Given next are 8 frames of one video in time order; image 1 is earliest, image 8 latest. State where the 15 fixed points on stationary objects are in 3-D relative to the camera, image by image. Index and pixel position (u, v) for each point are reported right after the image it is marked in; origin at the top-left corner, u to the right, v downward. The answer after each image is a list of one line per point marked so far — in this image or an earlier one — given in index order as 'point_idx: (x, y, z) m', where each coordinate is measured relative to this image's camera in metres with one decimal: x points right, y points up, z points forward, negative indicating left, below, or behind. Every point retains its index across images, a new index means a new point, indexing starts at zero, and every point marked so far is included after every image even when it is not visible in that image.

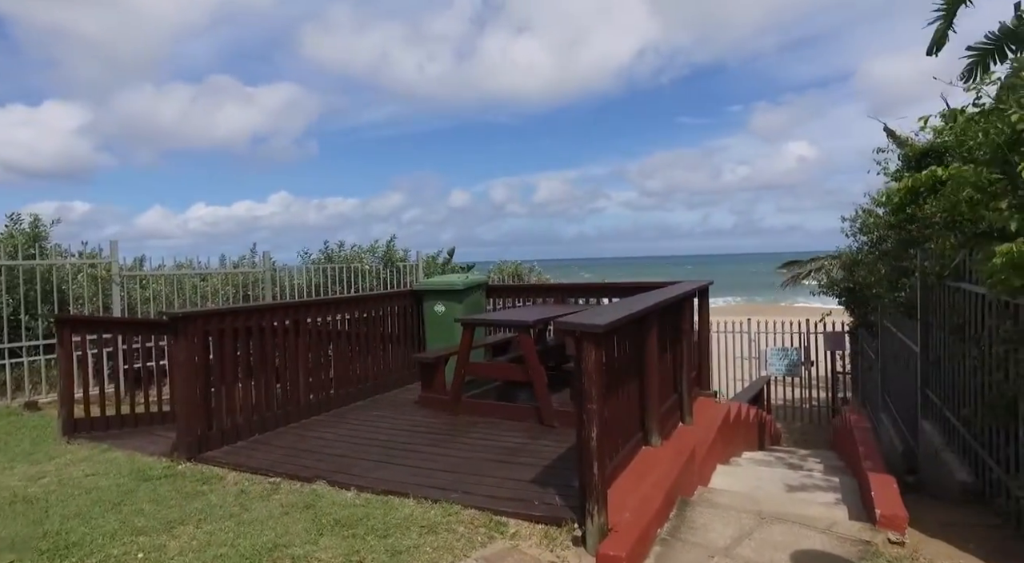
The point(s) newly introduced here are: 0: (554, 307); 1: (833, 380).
0: (+0.4, -0.2, +5.5) m
1: (+7.0, -2.1, +13.6) m
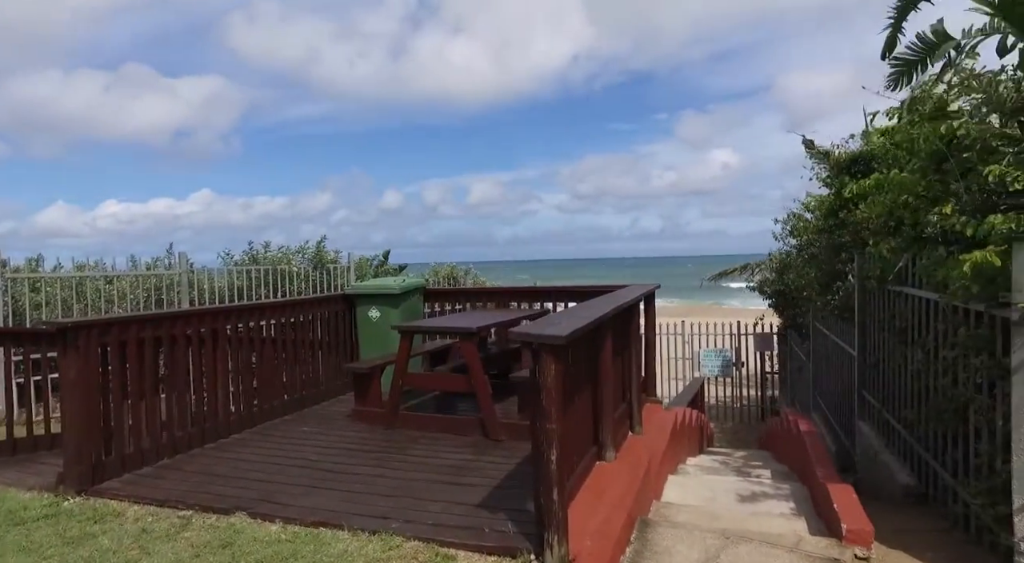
0: (-0.1, -0.3, +5.2) m
1: (+5.6, -2.2, +14.0) m
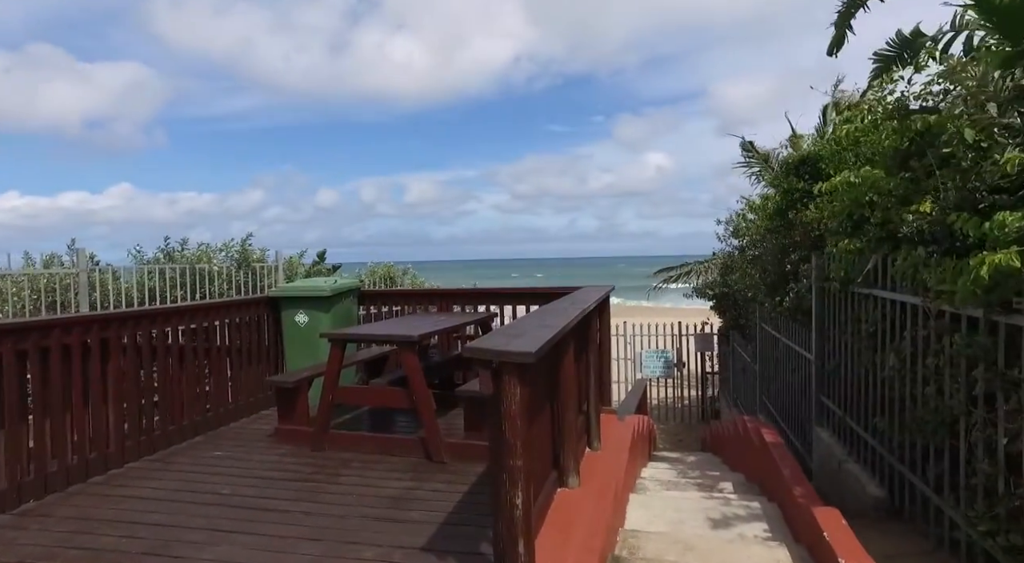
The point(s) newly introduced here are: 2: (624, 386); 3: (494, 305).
0: (-0.6, -0.3, +4.8) m
1: (+4.3, -2.2, +14.1) m
2: (+2.6, -2.5, +14.8) m
3: (-0.2, -0.2, +5.6) m
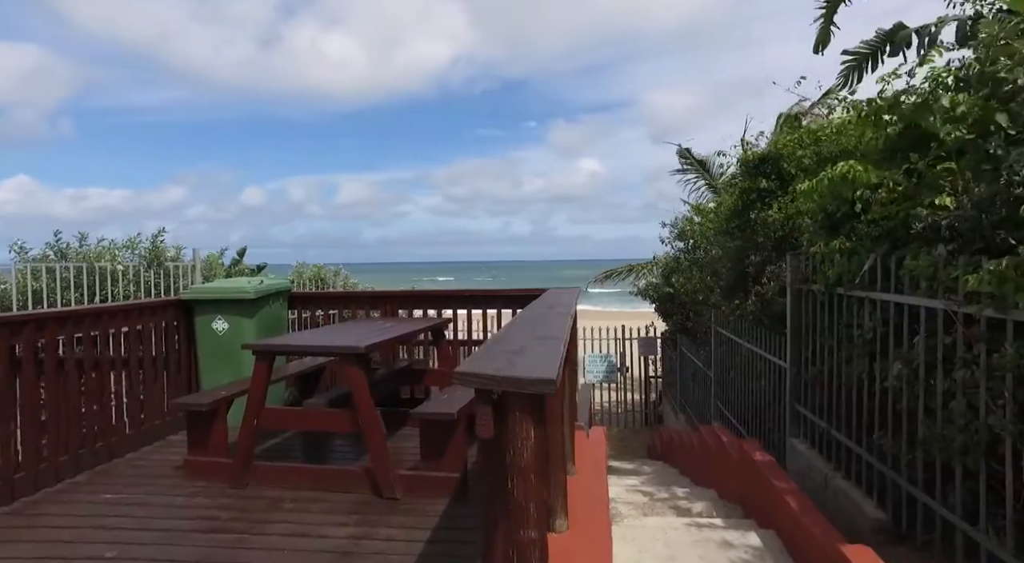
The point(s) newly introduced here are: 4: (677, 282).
0: (-0.8, -0.3, +4.2) m
1: (+3.0, -2.3, +13.9) m
2: (+1.2, -2.6, +14.5) m
3: (-0.5, -0.2, +5.0) m
4: (+3.1, 0.0, +11.7) m
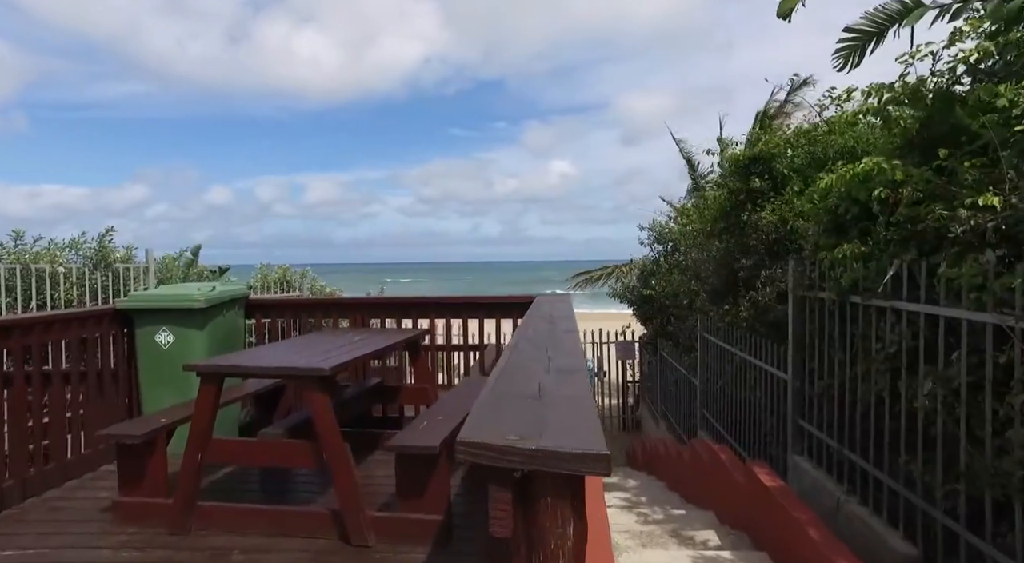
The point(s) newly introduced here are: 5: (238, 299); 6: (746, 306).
0: (-0.9, -0.3, +3.7) m
1: (+2.4, -2.3, +13.6) m
2: (+0.7, -2.6, +14.1) m
3: (-0.7, -0.3, +4.6) m
4: (+2.6, -0.1, +11.4) m
5: (-1.8, -0.1, +4.2) m
6: (+2.3, -0.2, +6.2) m
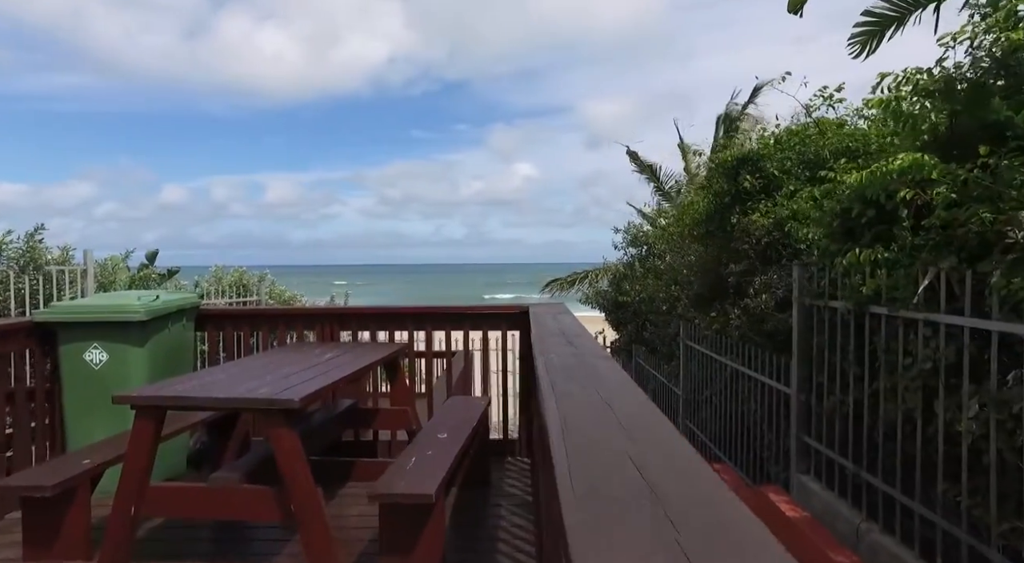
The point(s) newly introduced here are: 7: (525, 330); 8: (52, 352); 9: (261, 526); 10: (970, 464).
0: (-1.0, -0.4, +3.2) m
1: (+1.8, -2.4, +13.3) m
2: (0.0, -2.7, +13.7) m
3: (-0.8, -0.3, +4.1) m
4: (+2.1, -0.1, +11.2) m
5: (-1.9, -0.2, +3.7) m
6: (+2.1, -0.3, +5.9) m
7: (+0.1, -0.3, +3.8) m
8: (-2.6, -0.4, +3.6) m
9: (-1.0, -1.0, +2.7) m
10: (+1.9, -0.8, +2.6) m
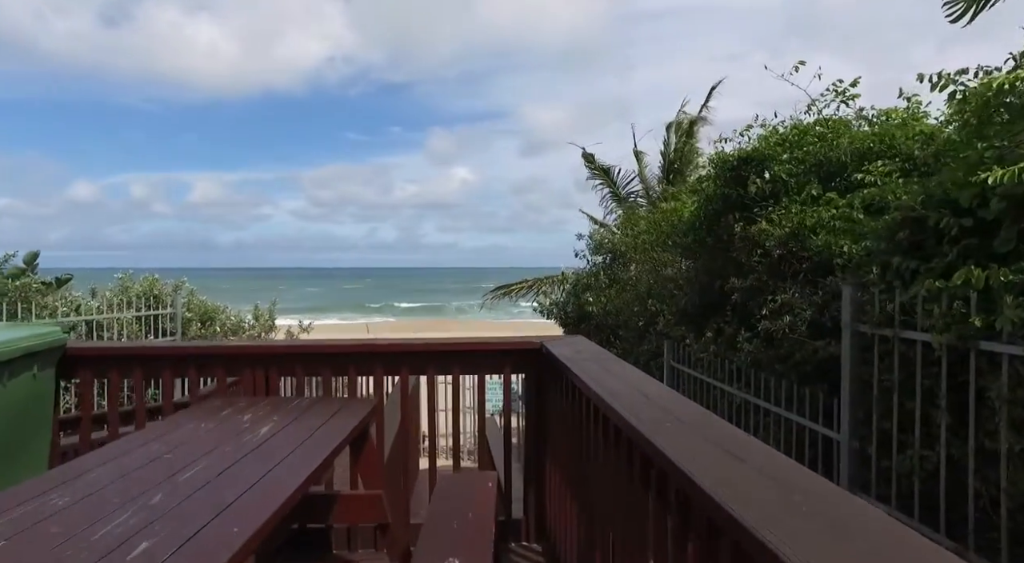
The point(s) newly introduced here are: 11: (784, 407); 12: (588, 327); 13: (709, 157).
0: (-0.9, -0.5, +2.2) m
1: (+0.8, -2.6, +12.5) m
2: (-1.0, -2.9, +12.7) m
3: (-0.8, -0.4, +3.1) m
4: (+1.4, -0.3, +10.4) m
5: (-1.9, -0.3, +2.5) m
6: (+1.9, -0.4, +5.2) m
7: (+0.1, -0.4, +2.9) m
8: (-2.6, -0.5, +2.4) m
9: (-0.9, -1.1, +1.6) m
10: (+2.1, -0.9, +1.9) m
11: (+1.9, -0.8, +4.3) m
12: (+1.4, -0.8, +10.7) m
13: (+2.1, +1.3, +6.7) m
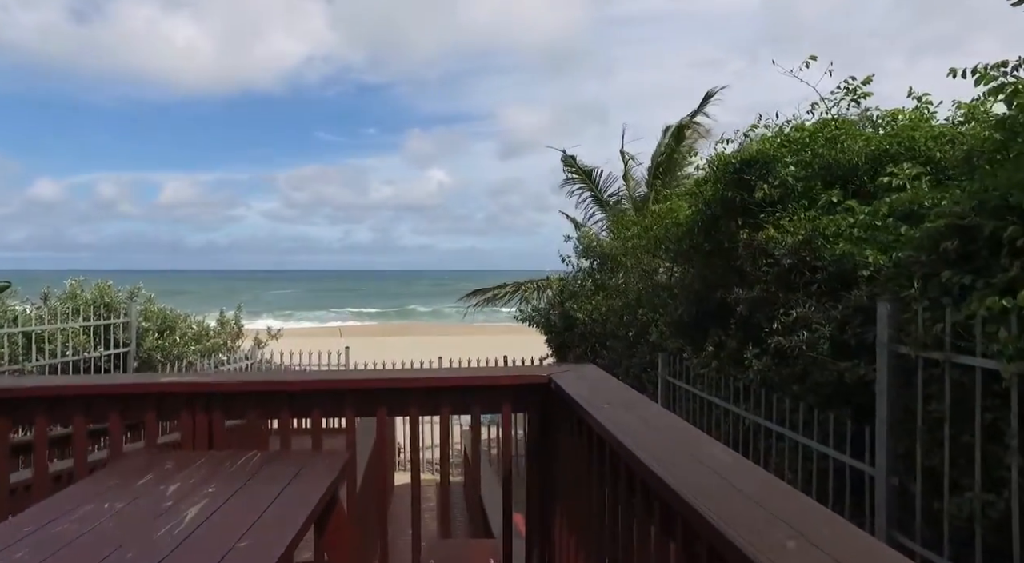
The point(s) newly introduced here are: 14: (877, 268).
0: (-0.9, -0.5, +1.7) m
1: (+0.4, -2.7, +12.0) m
2: (-1.4, -3.0, +12.1) m
3: (-0.8, -0.5, +2.6) m
4: (+1.1, -0.4, +9.9) m
5: (-1.9, -0.3, +2.0) m
6: (+1.8, -0.5, +4.8) m
7: (+0.1, -0.5, +2.4) m
8: (-2.6, -0.6, +1.8) m
9: (-0.9, -1.2, +1.1) m
10: (+2.1, -1.0, +1.5) m
11: (+1.8, -0.9, +3.9) m
12: (+1.1, -0.9, +10.3) m
13: (+2.0, +1.3, +6.3) m
14: (+2.1, +0.1, +3.7) m
